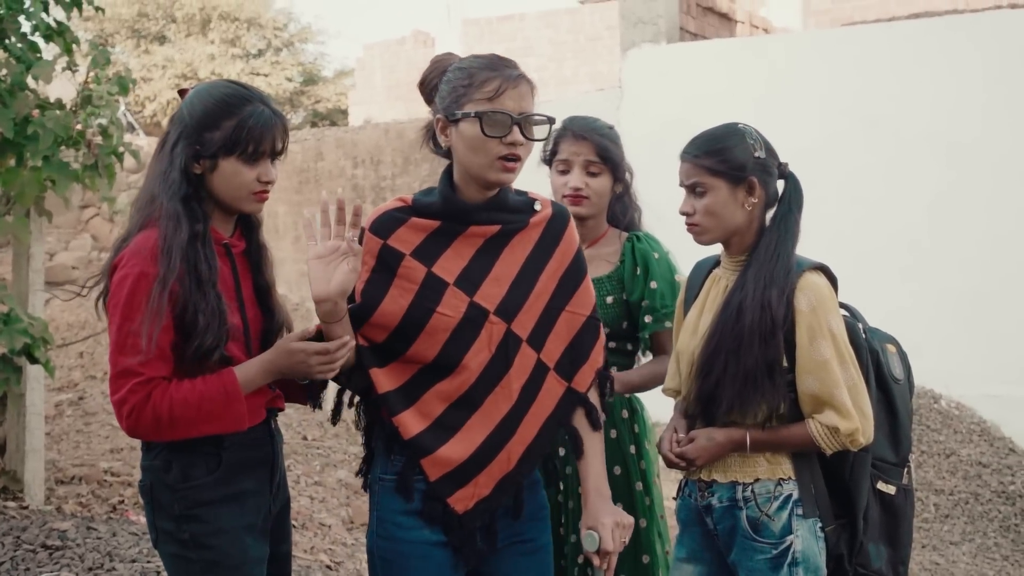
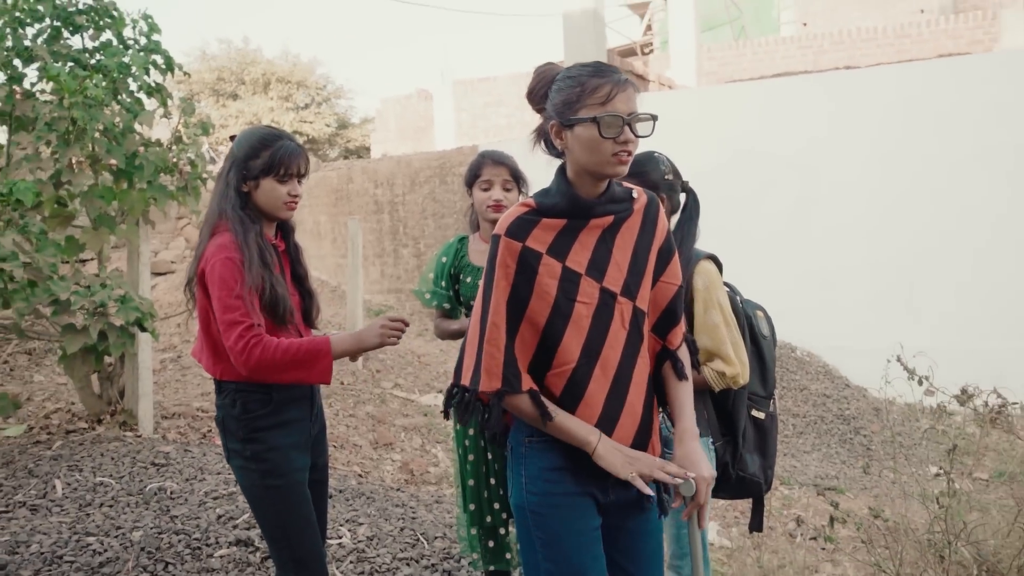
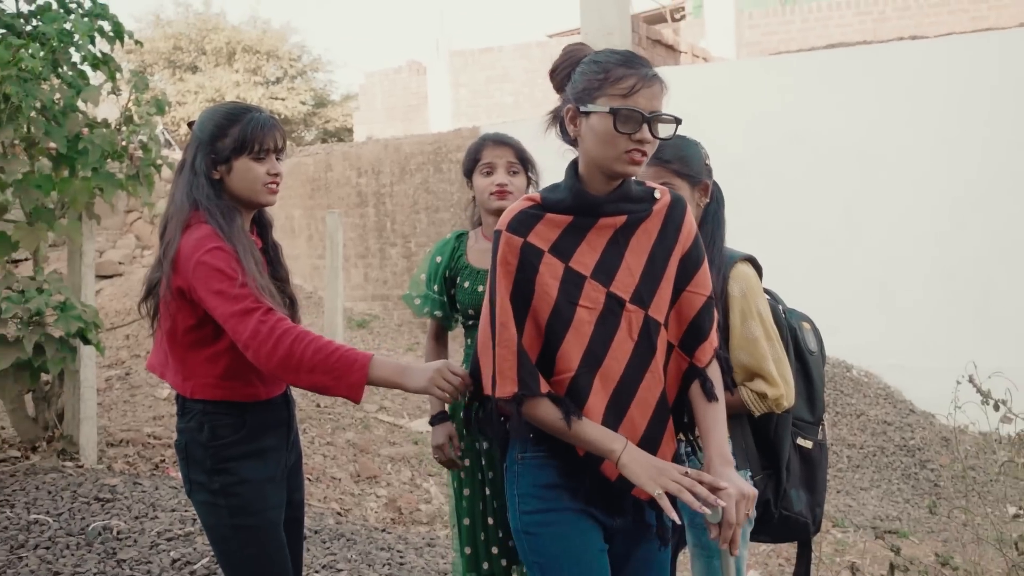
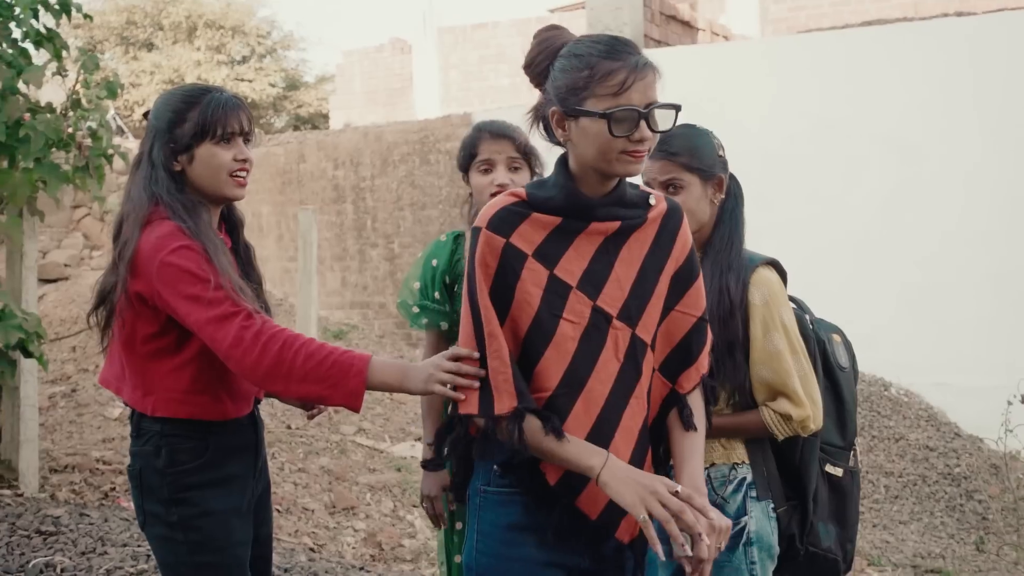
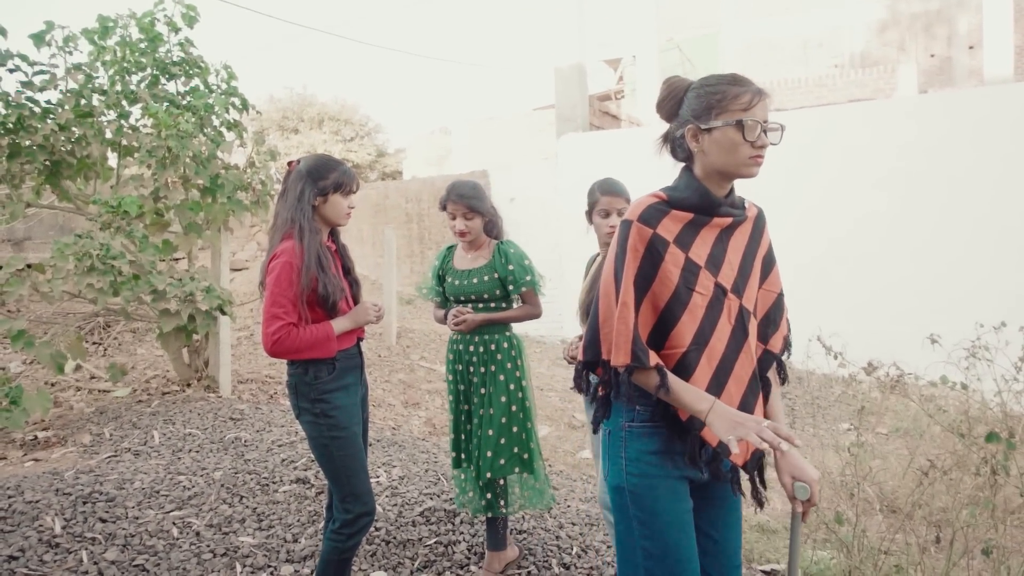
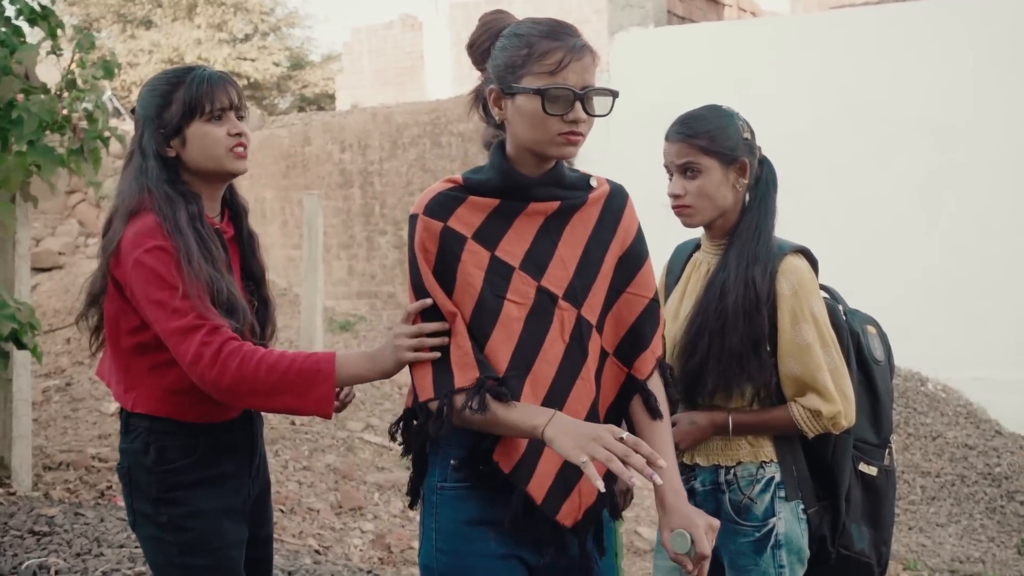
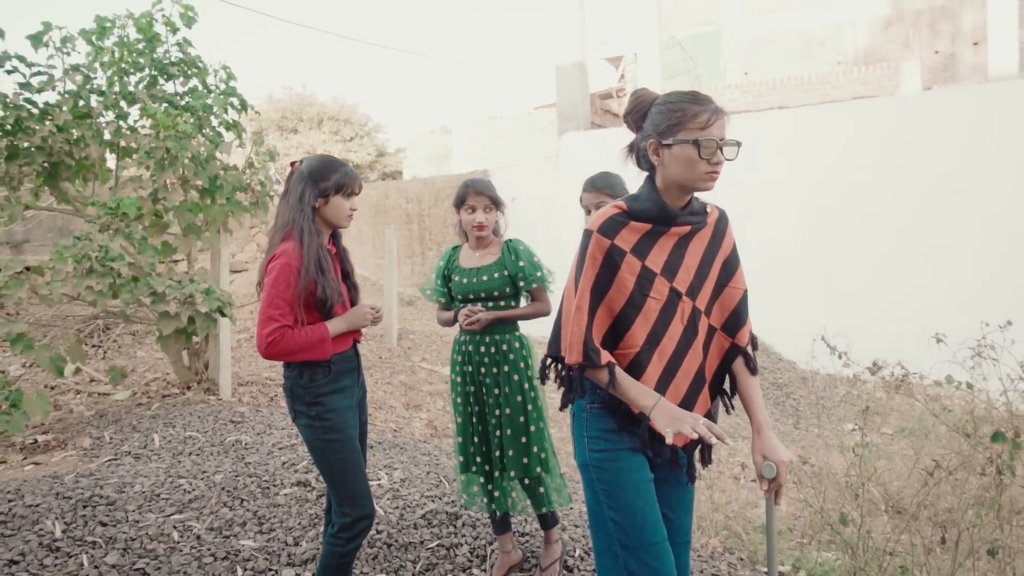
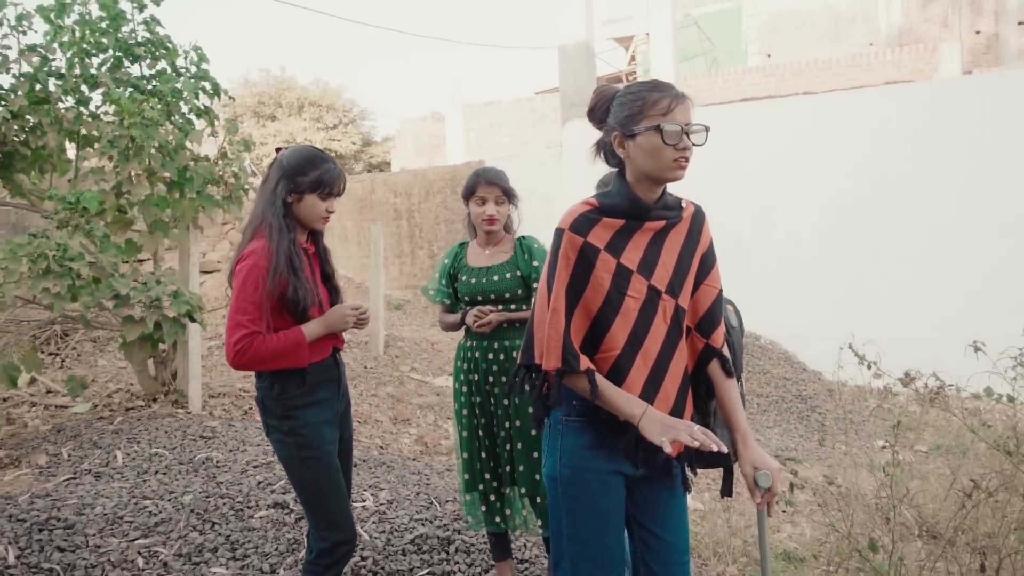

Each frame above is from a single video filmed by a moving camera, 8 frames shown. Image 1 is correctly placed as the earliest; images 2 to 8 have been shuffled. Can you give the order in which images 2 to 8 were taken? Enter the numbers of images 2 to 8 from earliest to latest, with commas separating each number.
6, 4, 3, 2, 8, 7, 5
